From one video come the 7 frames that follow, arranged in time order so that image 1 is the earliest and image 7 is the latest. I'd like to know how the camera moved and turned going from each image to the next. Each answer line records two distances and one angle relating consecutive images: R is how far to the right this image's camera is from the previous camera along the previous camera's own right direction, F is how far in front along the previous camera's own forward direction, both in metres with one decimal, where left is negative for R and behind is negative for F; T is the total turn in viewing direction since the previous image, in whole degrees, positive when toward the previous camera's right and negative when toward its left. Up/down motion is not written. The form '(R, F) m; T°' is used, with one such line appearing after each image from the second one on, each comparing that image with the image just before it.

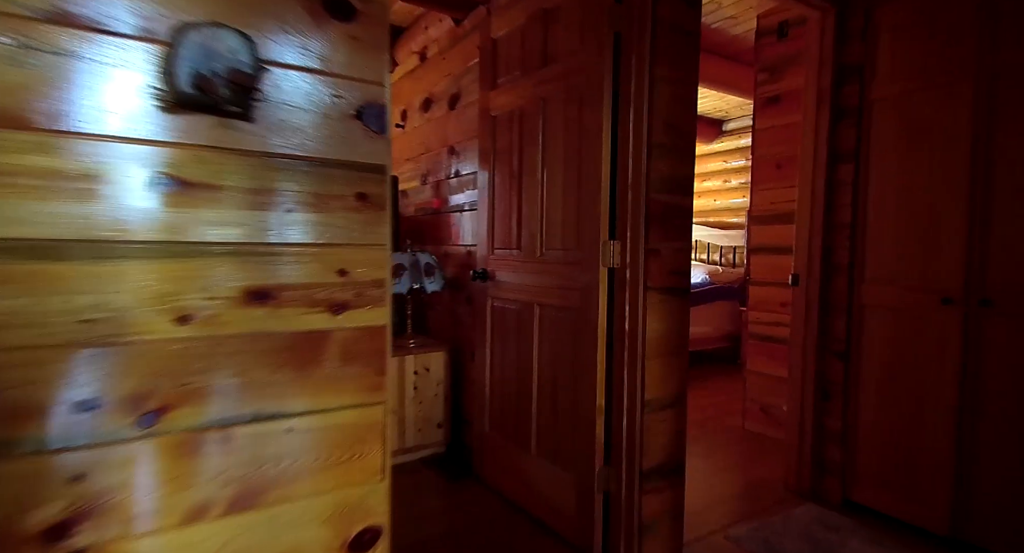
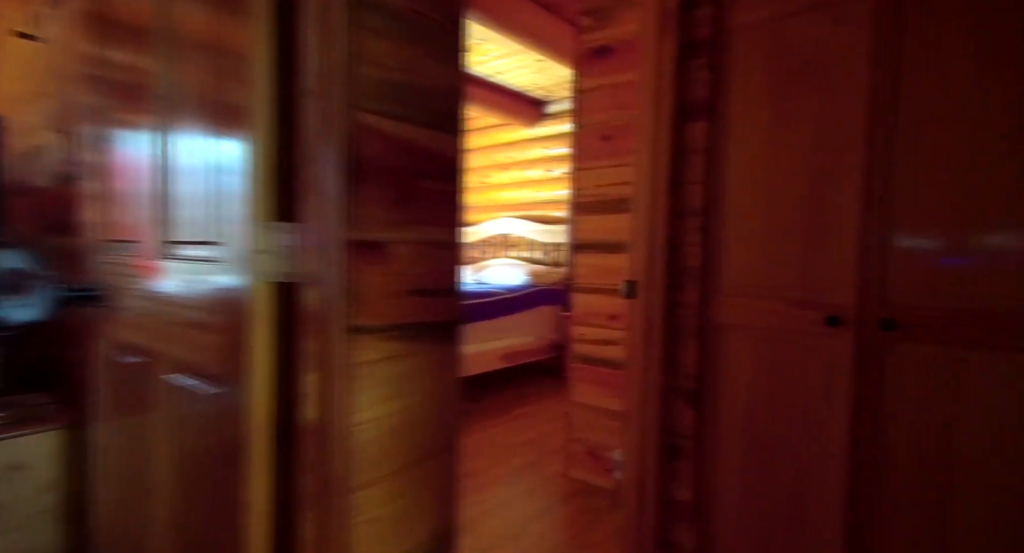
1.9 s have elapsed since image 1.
(+0.4, +0.9) m; +17°
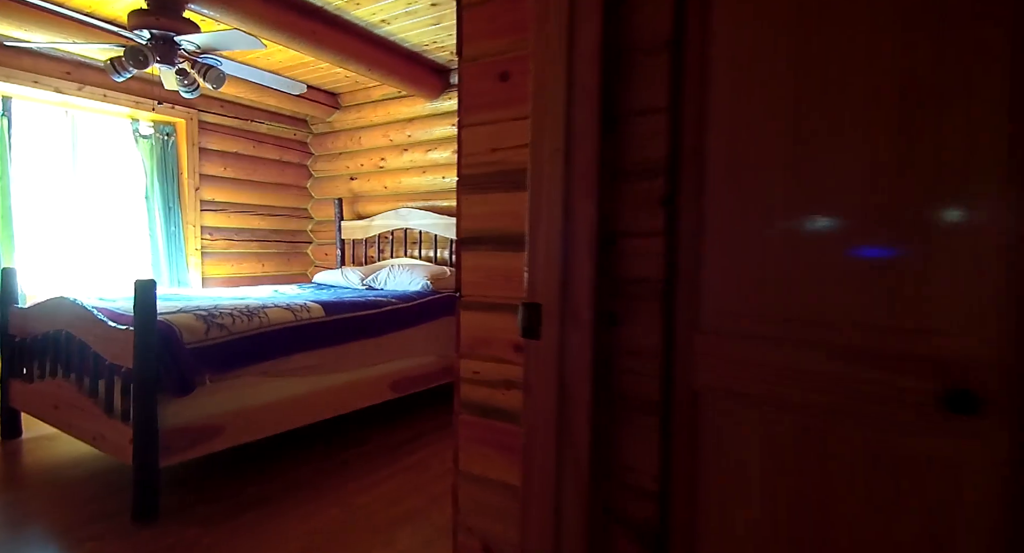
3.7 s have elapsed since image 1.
(+0.2, +0.8) m; +8°
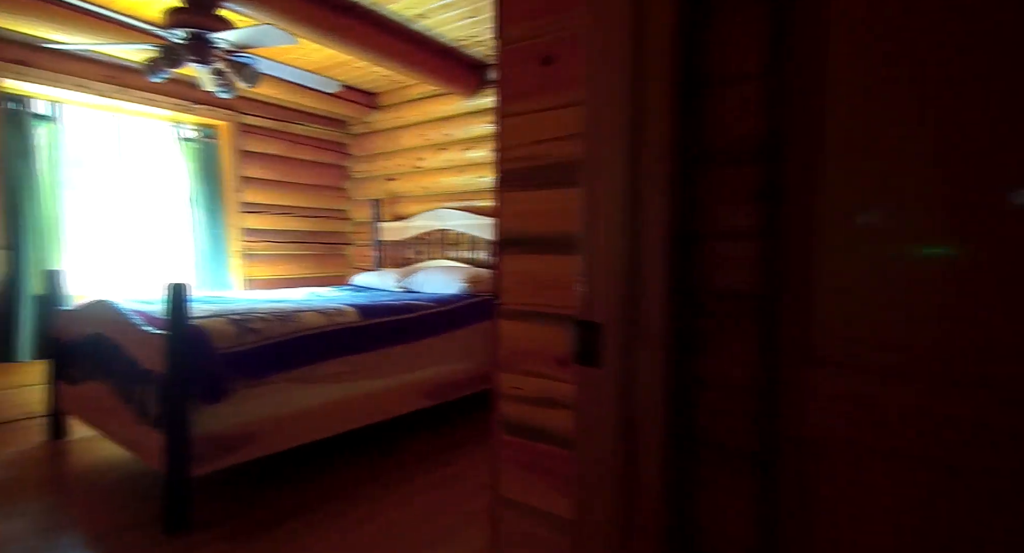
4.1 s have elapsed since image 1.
(0.0, +0.2) m; -4°
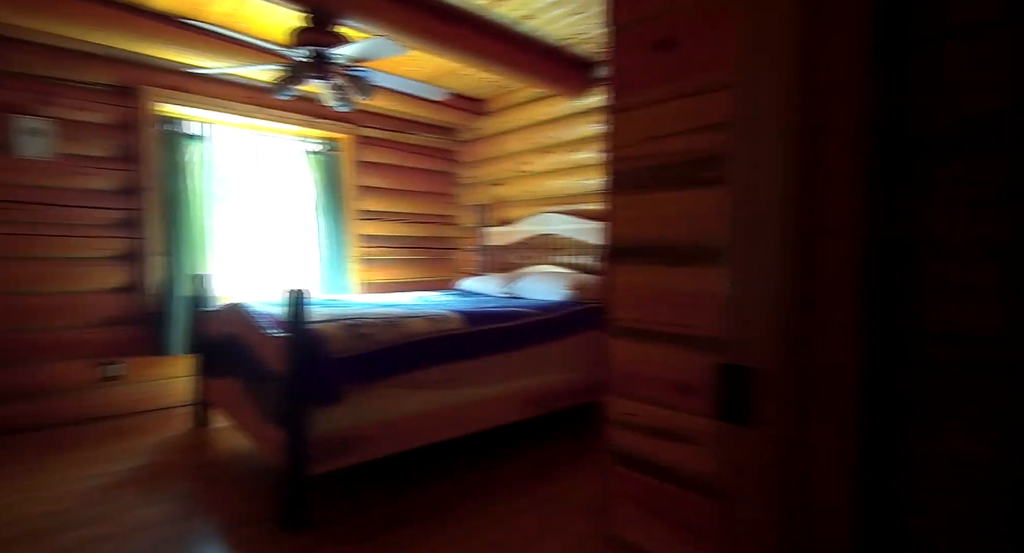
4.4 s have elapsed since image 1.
(0.0, +0.1) m; -11°
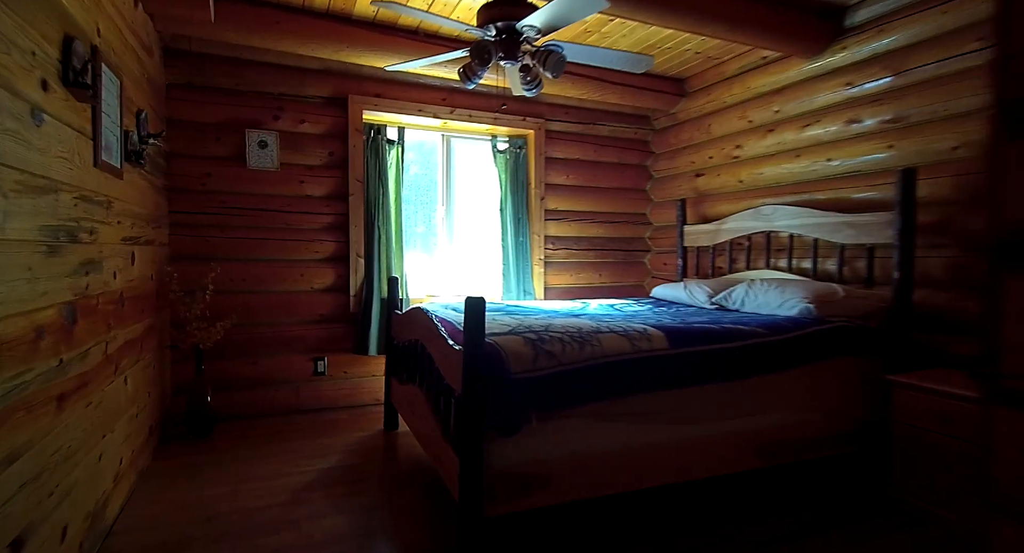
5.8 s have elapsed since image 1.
(-0.1, +0.4) m; -20°
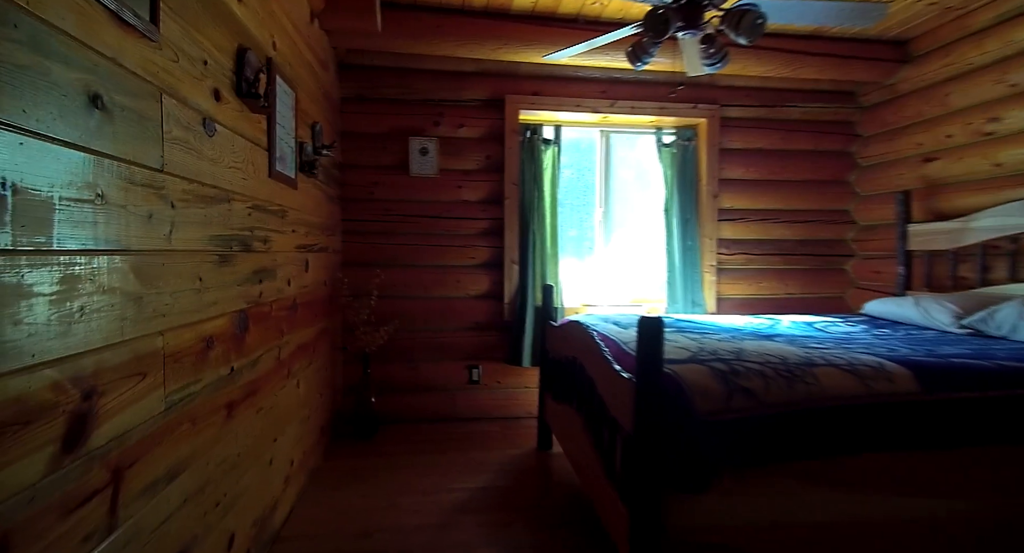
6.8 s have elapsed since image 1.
(-0.1, +0.3) m; -16°
